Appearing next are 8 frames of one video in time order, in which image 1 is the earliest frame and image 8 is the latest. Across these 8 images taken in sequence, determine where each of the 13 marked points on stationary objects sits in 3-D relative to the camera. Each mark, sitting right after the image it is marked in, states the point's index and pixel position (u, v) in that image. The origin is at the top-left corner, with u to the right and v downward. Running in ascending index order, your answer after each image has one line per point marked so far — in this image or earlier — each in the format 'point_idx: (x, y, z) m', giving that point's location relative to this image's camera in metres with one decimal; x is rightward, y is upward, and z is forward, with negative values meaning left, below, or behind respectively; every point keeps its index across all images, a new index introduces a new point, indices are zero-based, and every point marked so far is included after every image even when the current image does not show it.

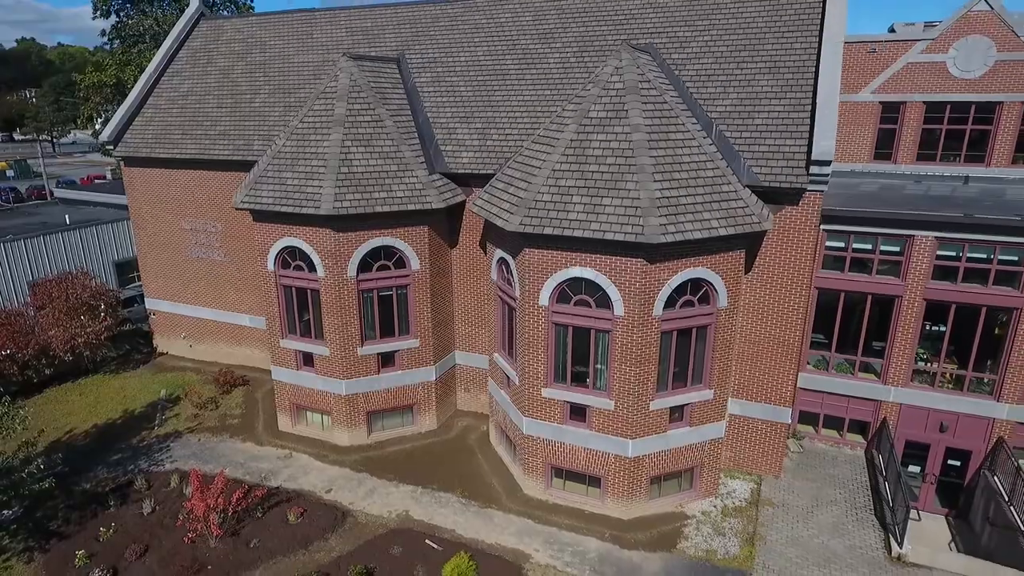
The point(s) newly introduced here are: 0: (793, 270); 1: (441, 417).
0: (+6.3, +0.5, +13.4) m
1: (-2.1, -3.7, +17.3) m
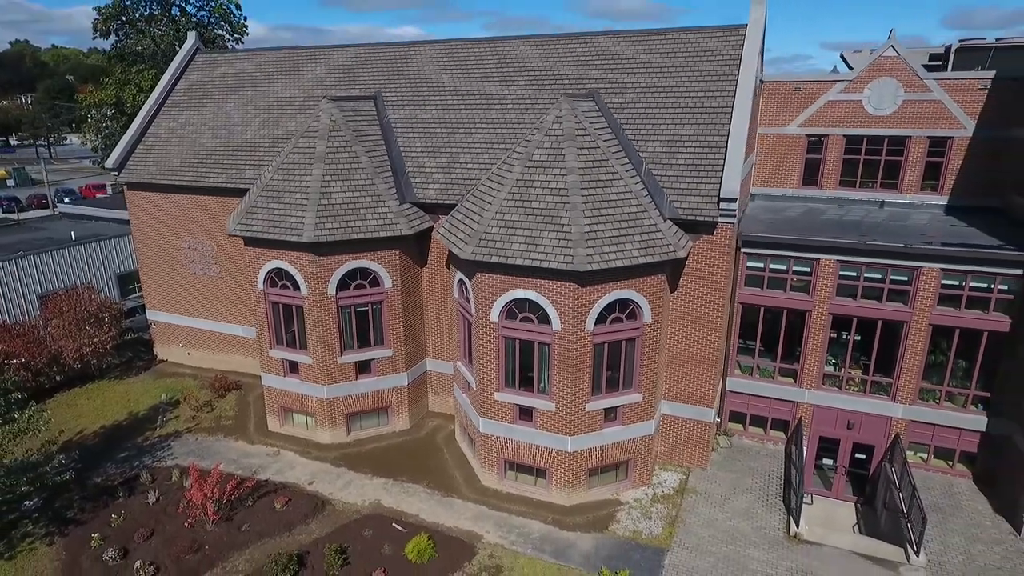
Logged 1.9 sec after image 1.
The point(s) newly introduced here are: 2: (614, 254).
0: (+5.2, 0.0, +15.6) m
1: (-3.2, -4.2, +19.4) m
2: (+2.4, +0.8, +13.9) m
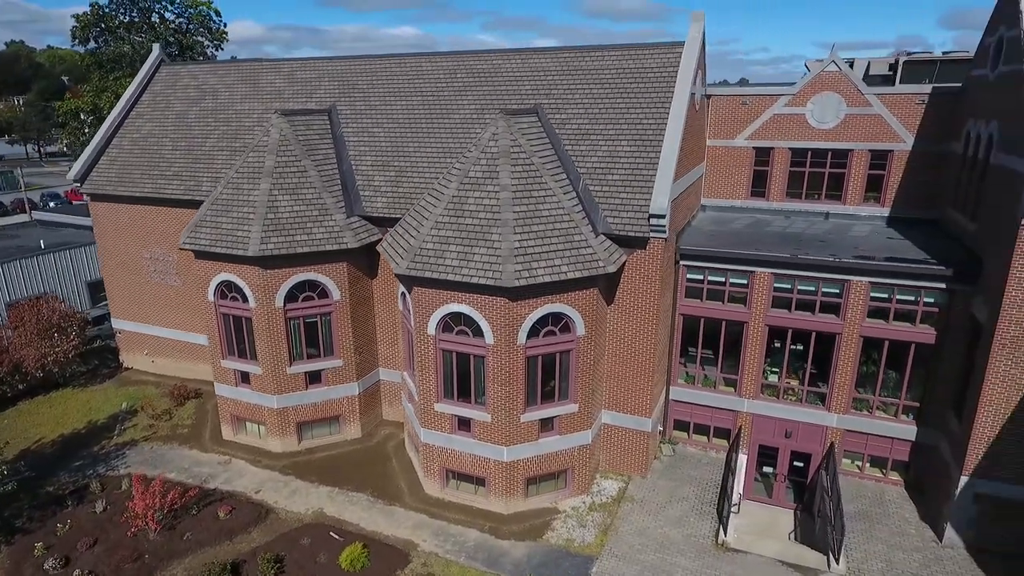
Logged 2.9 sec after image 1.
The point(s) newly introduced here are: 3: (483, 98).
0: (+3.5, -0.3, +16.0) m
1: (-4.9, -4.5, +19.8) m
2: (+0.7, +0.4, +14.2) m
3: (-0.9, +6.0, +19.1) m
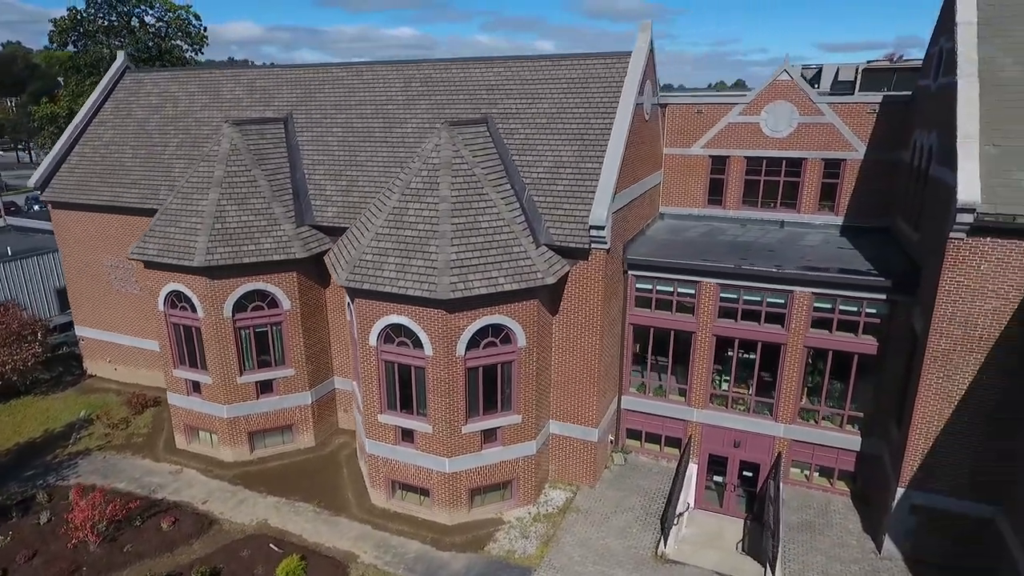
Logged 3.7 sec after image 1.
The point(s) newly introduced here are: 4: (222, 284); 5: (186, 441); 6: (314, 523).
0: (+2.0, -0.6, +16.0) m
1: (-6.4, -4.8, +19.8) m
2: (-0.8, +0.1, +14.2) m
3: (-2.5, +5.7, +19.1) m
4: (-8.3, +0.1, +17.3) m
5: (-10.6, -5.0, +19.6) m
6: (-5.4, -6.3, +16.3) m
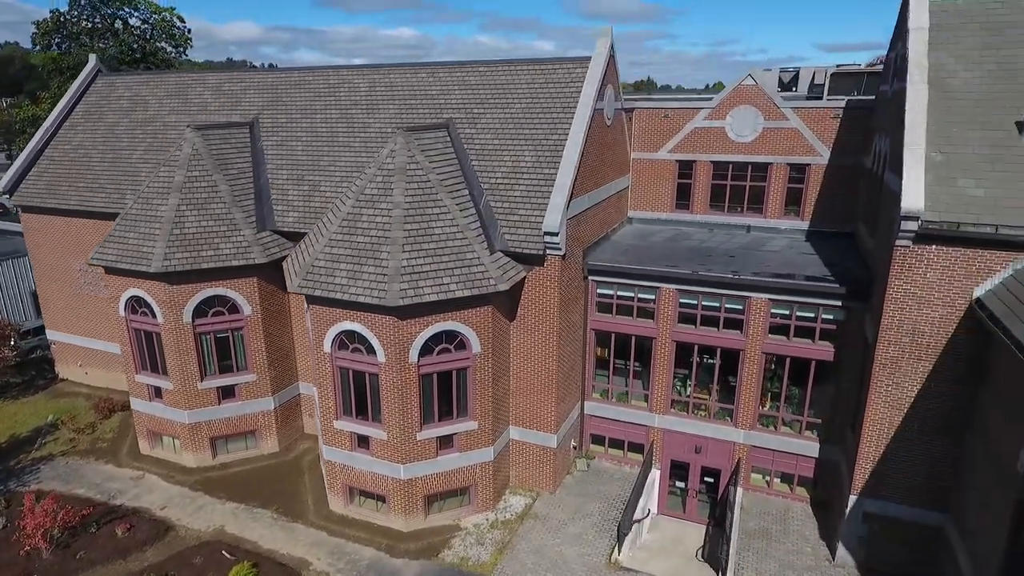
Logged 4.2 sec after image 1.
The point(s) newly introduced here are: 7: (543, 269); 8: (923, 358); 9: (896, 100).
0: (+0.9, -0.8, +15.9) m
1: (-7.5, -5.0, +19.7) m
2: (-1.9, 0.0, +14.2) m
3: (-3.6, +5.6, +19.0) m
4: (-9.5, -0.1, +17.3) m
5: (-11.8, -5.1, +19.5) m
6: (-6.5, -6.5, +16.2) m
7: (+0.8, +0.5, +15.6) m
8: (+8.8, -1.5, +12.9) m
9: (+9.6, +4.7, +15.1) m
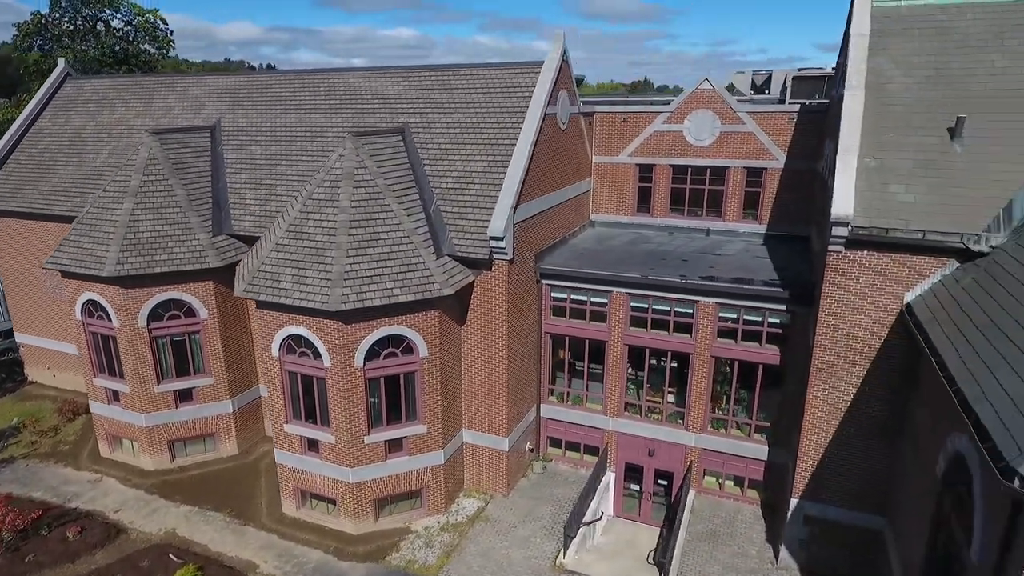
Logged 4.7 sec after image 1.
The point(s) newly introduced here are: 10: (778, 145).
0: (-0.5, -0.9, +16.0) m
1: (-8.9, -5.1, +19.8) m
2: (-3.3, -0.1, +14.3) m
3: (-5.0, +5.5, +19.1) m
4: (-10.9, -0.2, +17.3) m
5: (-13.1, -5.3, +19.6) m
6: (-7.9, -6.6, +16.3) m
7: (-0.6, +0.4, +15.6) m
8: (+7.4, -1.6, +13.0) m
9: (+8.3, +4.6, +15.2) m
10: (+8.5, +4.6, +19.2) m
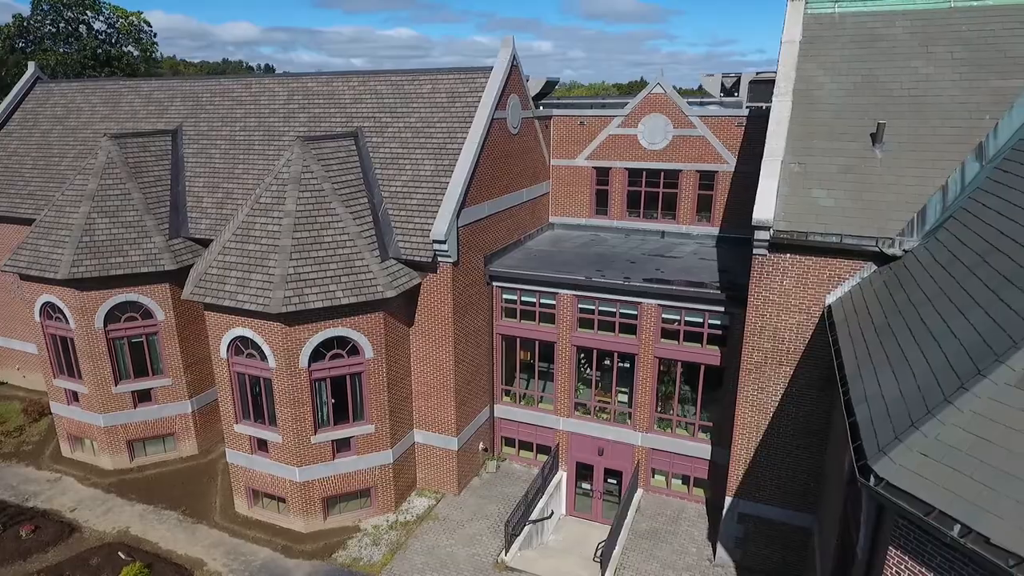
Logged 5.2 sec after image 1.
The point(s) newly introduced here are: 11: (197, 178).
0: (-2.0, -0.9, +16.3) m
1: (-10.4, -5.2, +20.1) m
2: (-4.8, -0.2, +14.5) m
3: (-6.5, +5.4, +19.4) m
4: (-12.3, -0.2, +17.6) m
5: (-14.6, -5.3, +19.9) m
6: (-9.3, -6.7, +16.6) m
7: (-2.0, +0.3, +15.9) m
8: (+6.0, -1.7, +13.3) m
9: (+6.8, +4.6, +15.5) m
10: (+7.0, +4.5, +19.5) m
11: (-10.3, +3.6, +19.7) m
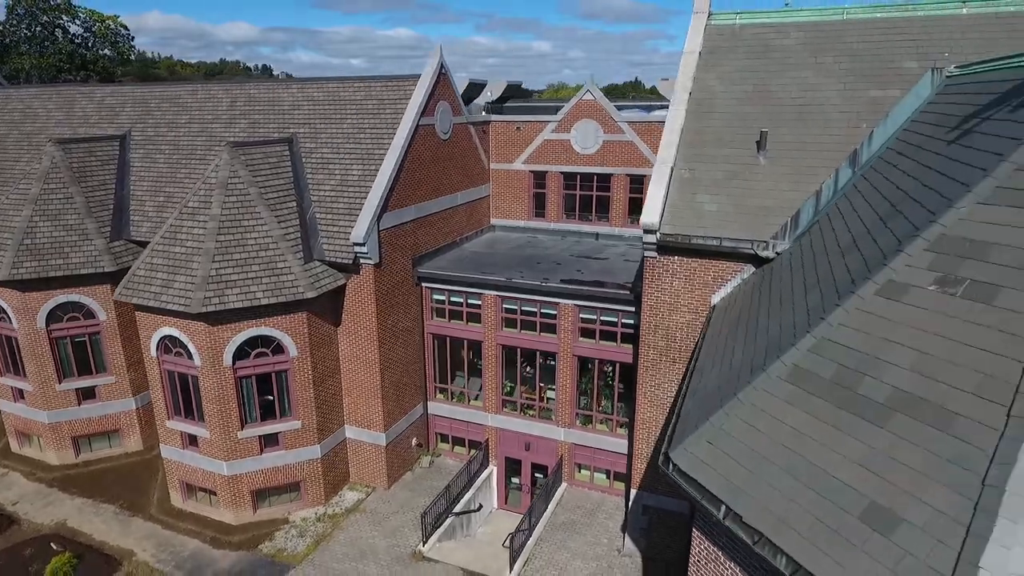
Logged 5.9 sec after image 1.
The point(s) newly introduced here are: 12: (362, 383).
0: (-4.2, -1.0, +16.9) m
1: (-12.5, -5.2, +20.7) m
2: (-7.0, -0.2, +15.1) m
3: (-8.7, +5.4, +20.0) m
4: (-14.5, -0.3, +18.2) m
5: (-16.8, -5.4, +20.5) m
6: (-11.5, -6.7, +17.2) m
7: (-4.2, +0.3, +16.5) m
8: (+3.8, -1.7, +13.9) m
9: (+4.6, +4.5, +16.1) m
10: (+4.8, +4.5, +20.1) m
11: (-12.5, +3.6, +20.3) m
12: (-4.4, -2.8, +17.6) m
